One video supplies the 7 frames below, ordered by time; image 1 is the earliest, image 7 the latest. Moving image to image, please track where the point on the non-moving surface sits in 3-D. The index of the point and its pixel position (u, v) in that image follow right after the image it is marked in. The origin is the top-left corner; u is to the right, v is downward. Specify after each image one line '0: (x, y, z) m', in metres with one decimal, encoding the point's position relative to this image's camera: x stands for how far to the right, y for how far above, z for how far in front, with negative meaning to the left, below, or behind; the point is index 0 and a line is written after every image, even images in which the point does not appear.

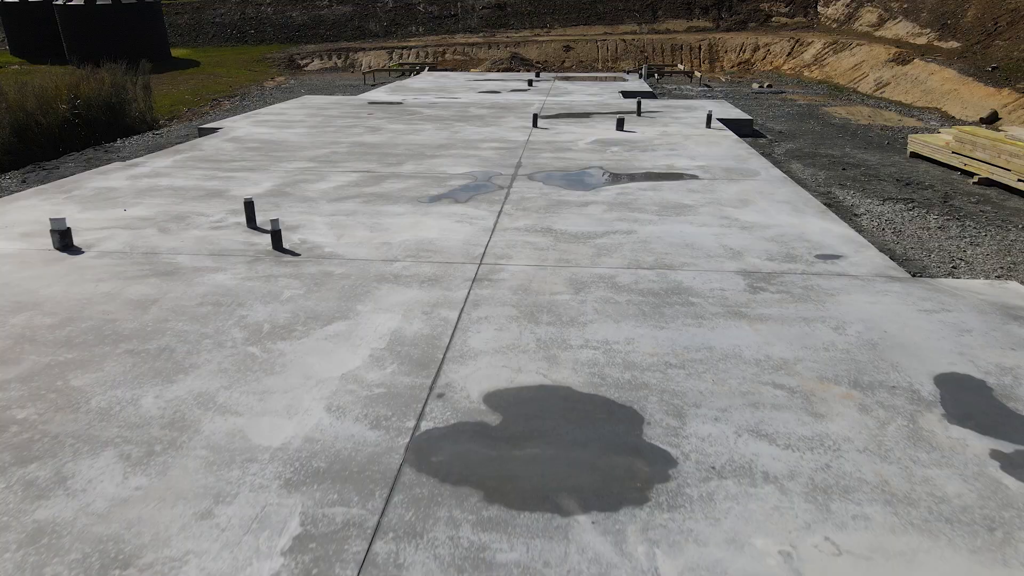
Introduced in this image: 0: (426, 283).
0: (-0.6, 0.0, +4.8) m
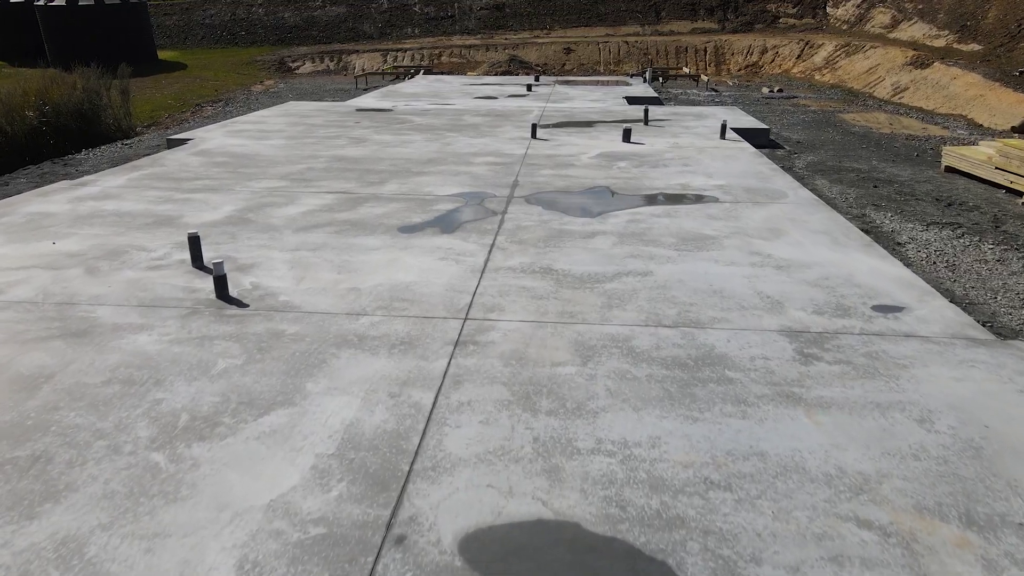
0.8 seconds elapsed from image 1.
0: (-0.6, -0.3, +3.9) m
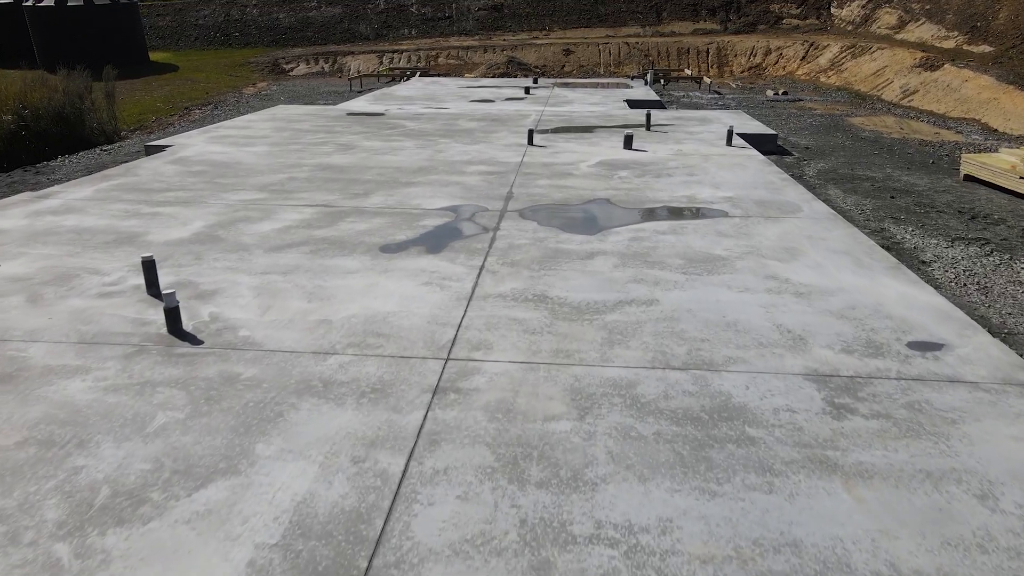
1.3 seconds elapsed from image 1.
0: (-0.7, -0.5, +3.4) m
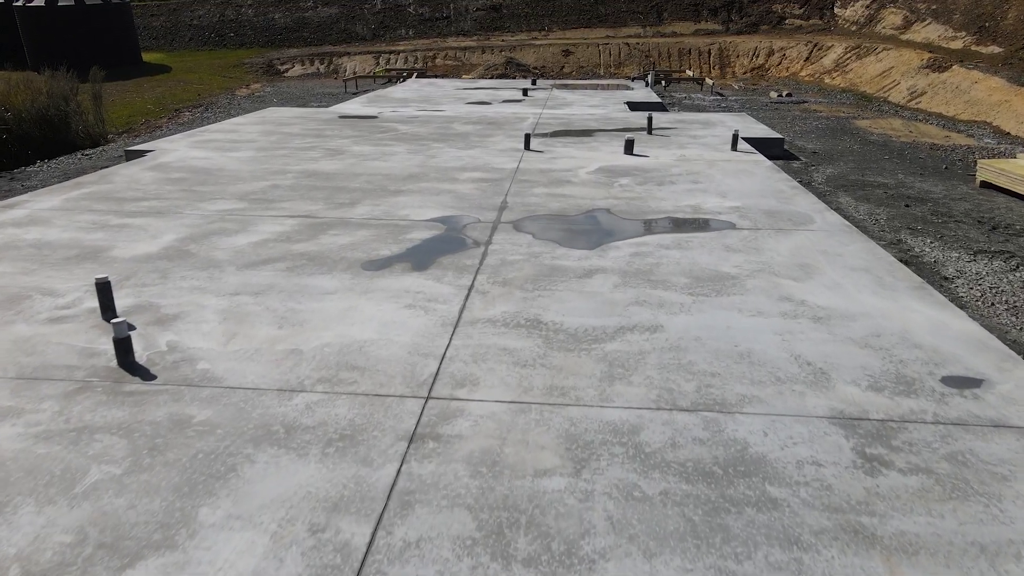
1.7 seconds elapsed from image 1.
0: (-0.7, -0.6, +2.9) m
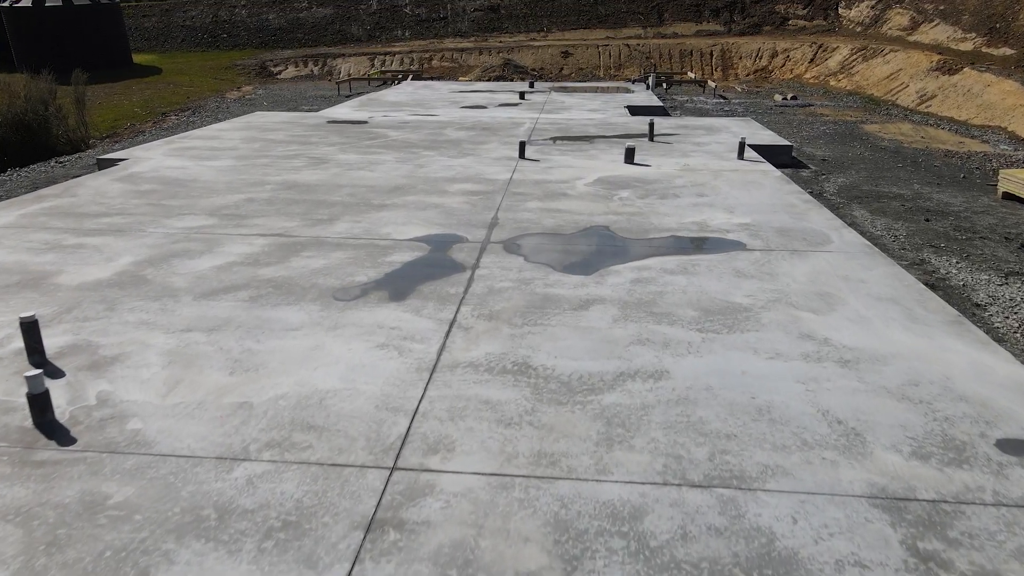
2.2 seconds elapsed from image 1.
0: (-0.8, -0.8, +2.4) m
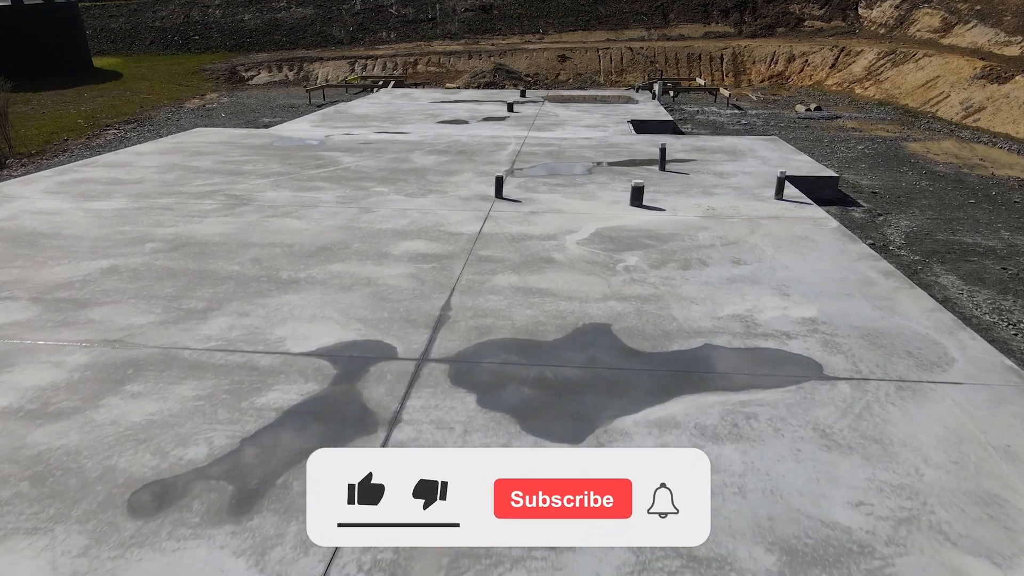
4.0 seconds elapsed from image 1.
0: (-1.1, -1.6, +0.4) m
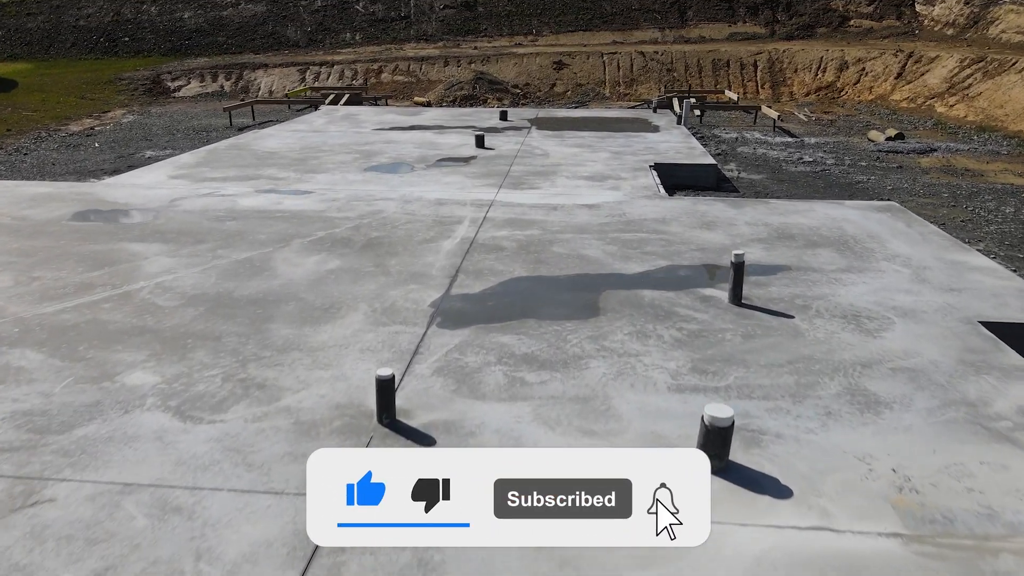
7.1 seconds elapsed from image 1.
0: (-1.5, -3.0, -3.8) m
